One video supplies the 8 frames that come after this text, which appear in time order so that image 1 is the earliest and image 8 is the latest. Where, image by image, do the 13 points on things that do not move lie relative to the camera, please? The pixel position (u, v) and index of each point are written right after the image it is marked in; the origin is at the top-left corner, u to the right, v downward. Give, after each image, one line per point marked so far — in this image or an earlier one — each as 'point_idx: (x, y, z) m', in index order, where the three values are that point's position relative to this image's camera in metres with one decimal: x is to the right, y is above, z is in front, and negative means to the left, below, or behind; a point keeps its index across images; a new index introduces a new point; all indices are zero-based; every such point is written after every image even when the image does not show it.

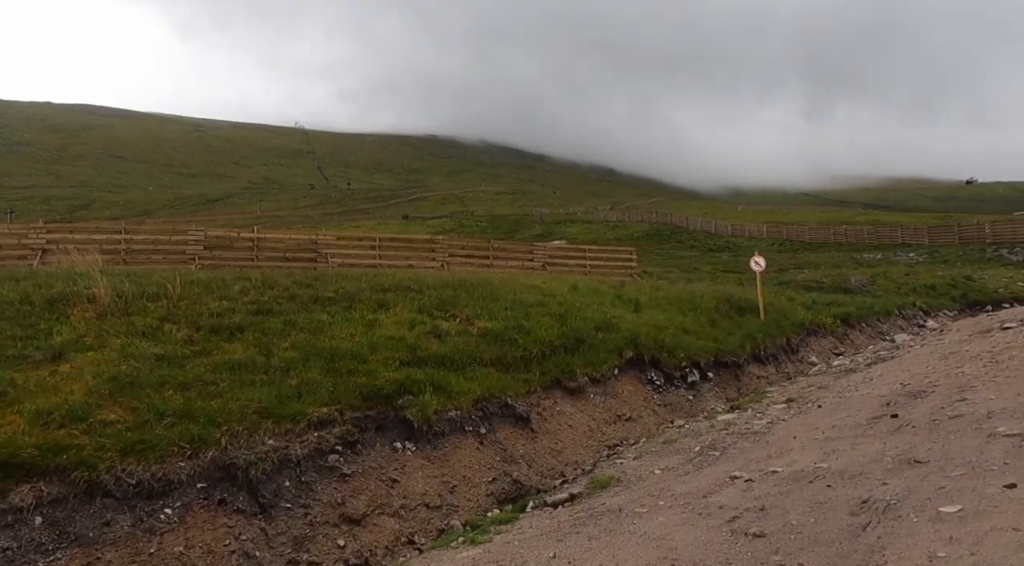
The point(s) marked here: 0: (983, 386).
0: (+9.4, -2.1, +18.3) m
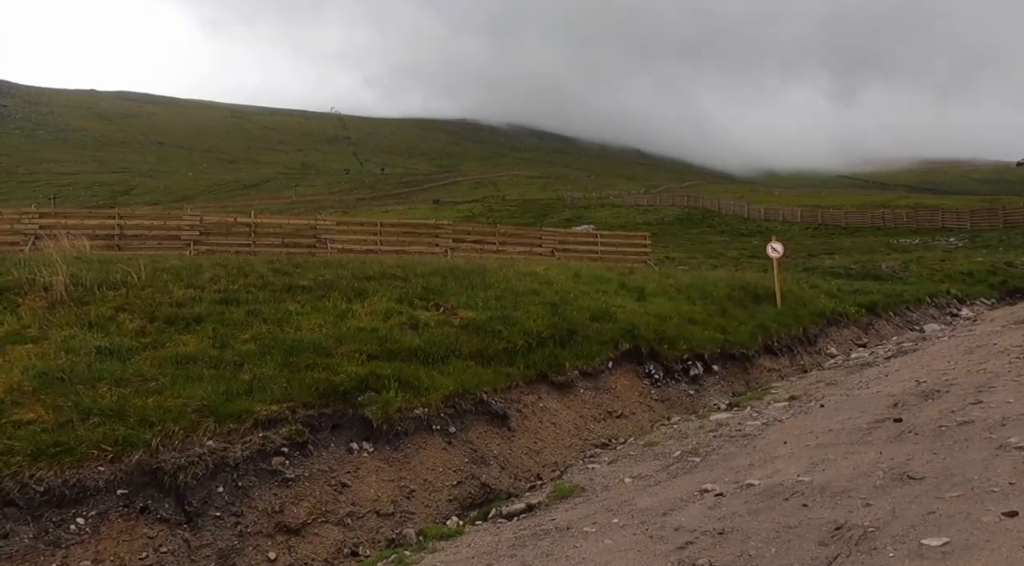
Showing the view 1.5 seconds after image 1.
0: (+8.9, -1.9, +16.8) m
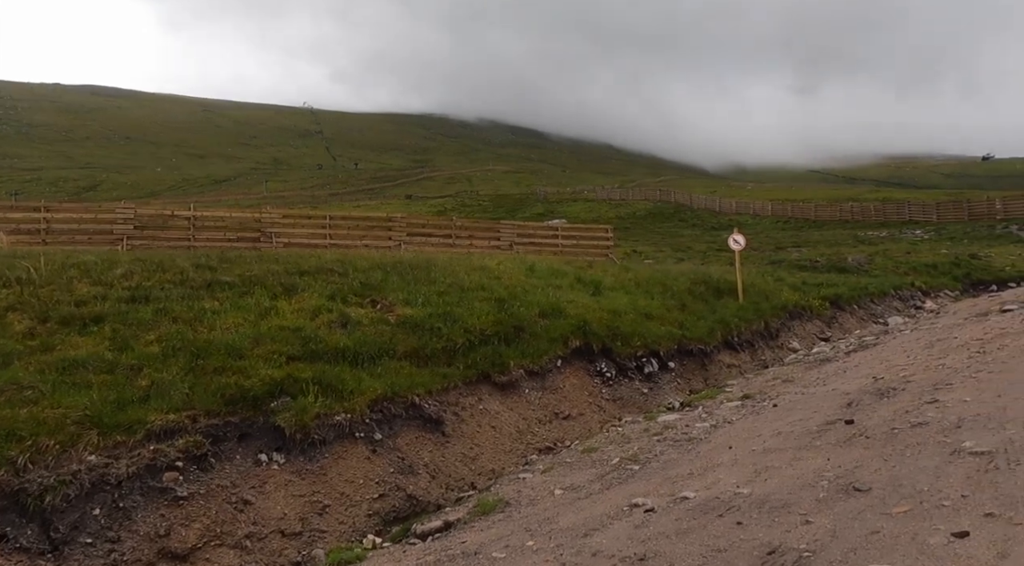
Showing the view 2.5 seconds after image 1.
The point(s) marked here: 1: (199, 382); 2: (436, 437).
0: (+7.7, -1.8, +15.9) m
1: (-4.7, -1.5, +14.1) m
2: (-1.4, -2.7, +16.0) m
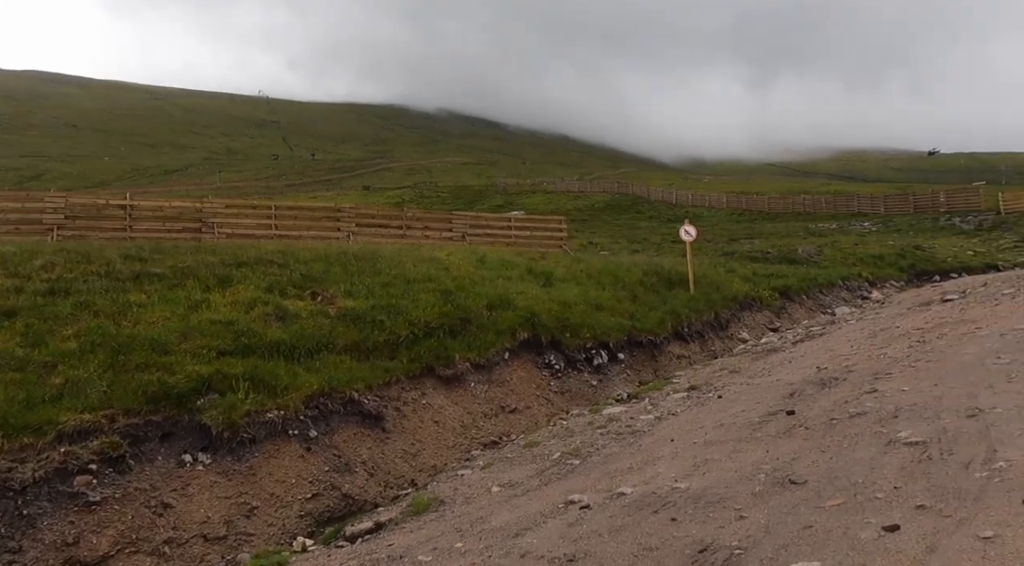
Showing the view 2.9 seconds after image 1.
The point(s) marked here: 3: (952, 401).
0: (+6.7, -1.6, +16.0) m
1: (-5.6, -1.4, +13.6) m
2: (-2.3, -2.6, +15.6) m
3: (+6.2, -1.7, +12.8) m
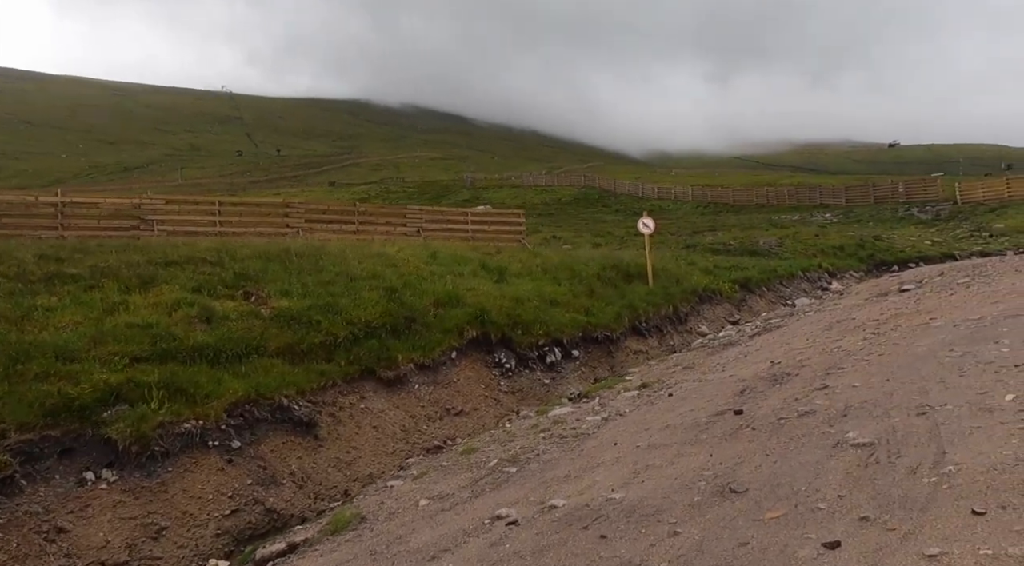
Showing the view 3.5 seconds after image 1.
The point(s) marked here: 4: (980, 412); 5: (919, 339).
0: (+5.7, -1.5, +15.5) m
1: (-6.5, -1.5, +12.6) m
2: (-3.3, -2.6, +14.8) m
3: (+5.2, -1.5, +12.3) m
4: (+5.5, -1.5, +10.8) m
5: (+8.0, -1.1, +17.9) m
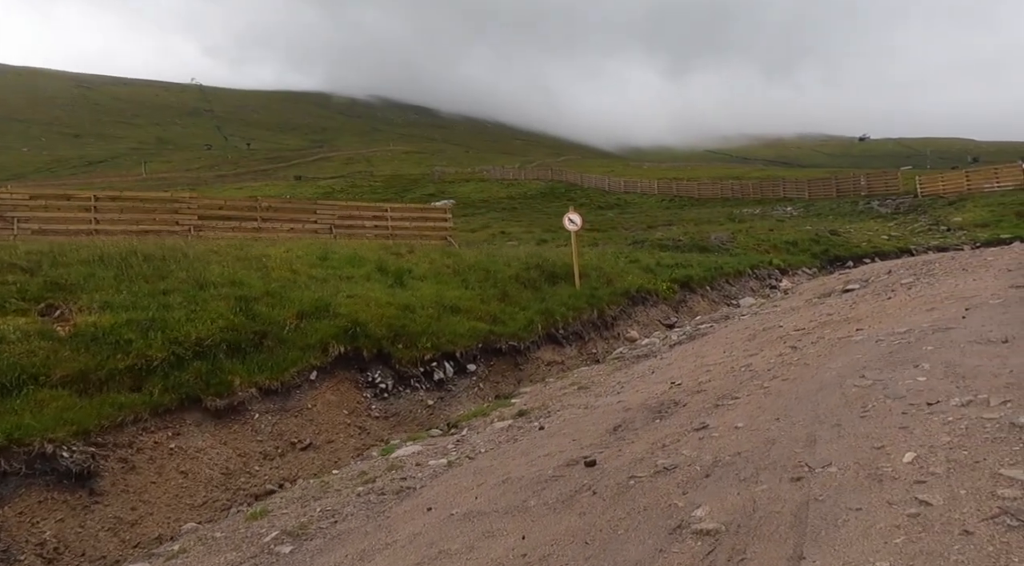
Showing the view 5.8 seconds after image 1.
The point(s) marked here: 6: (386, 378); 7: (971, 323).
0: (+3.2, -1.7, +12.9) m
1: (-8.9, -1.8, +9.7) m
2: (-5.7, -2.8, +11.9) m
3: (+2.9, -1.8, +9.7) m
4: (+3.2, -1.8, +8.3) m
5: (+5.4, -1.3, +15.4) m
6: (-2.8, -2.0, +19.7) m
7: (+8.4, -0.7, +16.7) m
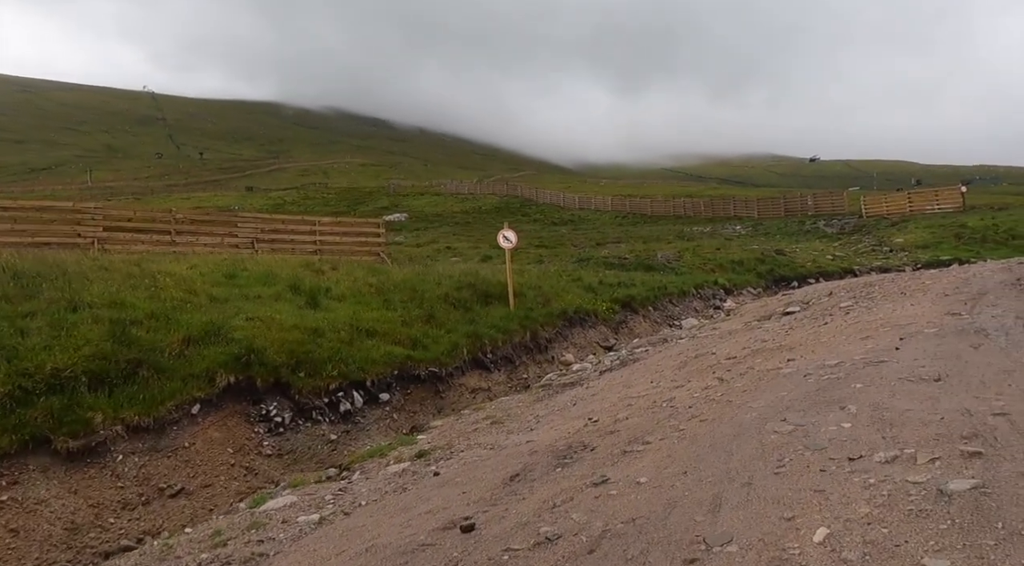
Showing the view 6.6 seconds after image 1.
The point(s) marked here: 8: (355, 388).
0: (+1.8, -2.1, +11.6) m
1: (-10.2, -2.0, +7.7) m
2: (-7.2, -3.1, +10.1) m
3: (+1.6, -2.2, +8.4) m
4: (+2.0, -2.1, +6.9) m
5: (+3.8, -1.8, +14.2) m
6: (-4.6, -2.5, +18.1) m
7: (+6.7, -1.3, +15.7) m
8: (-3.5, -2.3, +20.1) m
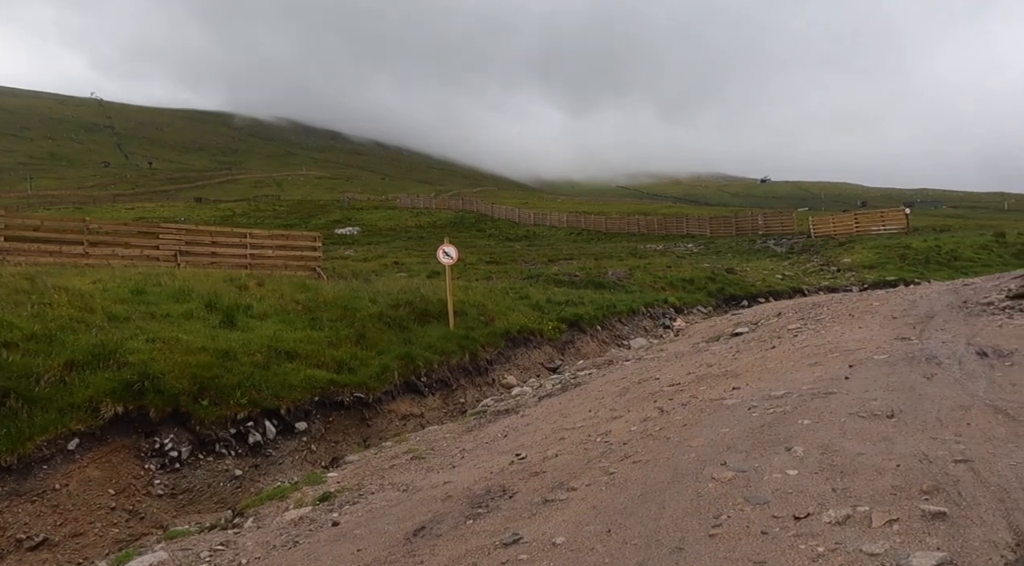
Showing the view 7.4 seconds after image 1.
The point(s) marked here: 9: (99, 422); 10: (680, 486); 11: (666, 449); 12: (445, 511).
0: (+0.7, -2.4, +10.2) m
1: (-11.1, -2.1, +5.7) m
2: (-8.2, -3.3, +8.3) m
3: (+0.7, -2.4, +7.0) m
4: (+1.1, -2.4, +5.6) m
5: (+2.6, -2.1, +12.9) m
6: (-5.9, -2.9, +16.4) m
7: (+5.4, -1.7, +14.5) m
8: (-4.9, -2.7, +18.4) m
9: (-6.9, -2.3, +15.8) m
10: (+1.9, -2.2, +10.1) m
11: (+2.1, -2.2, +12.4) m
12: (-0.7, -2.7, +11.2) m
